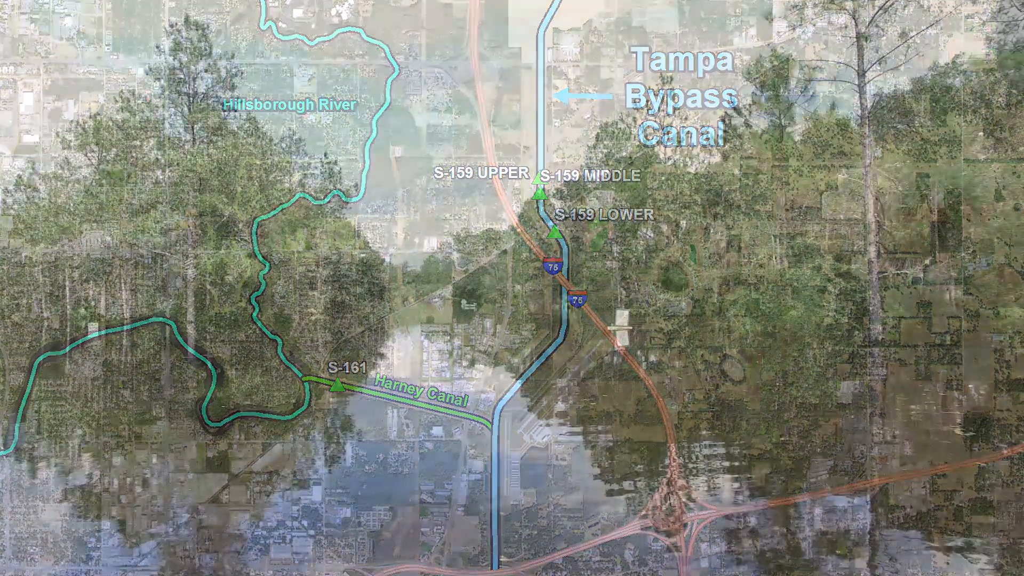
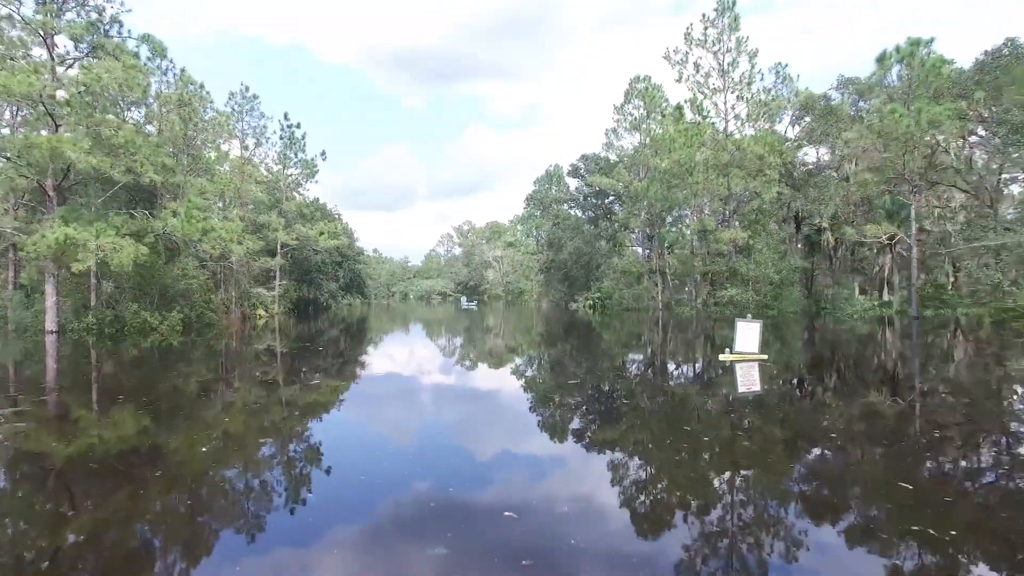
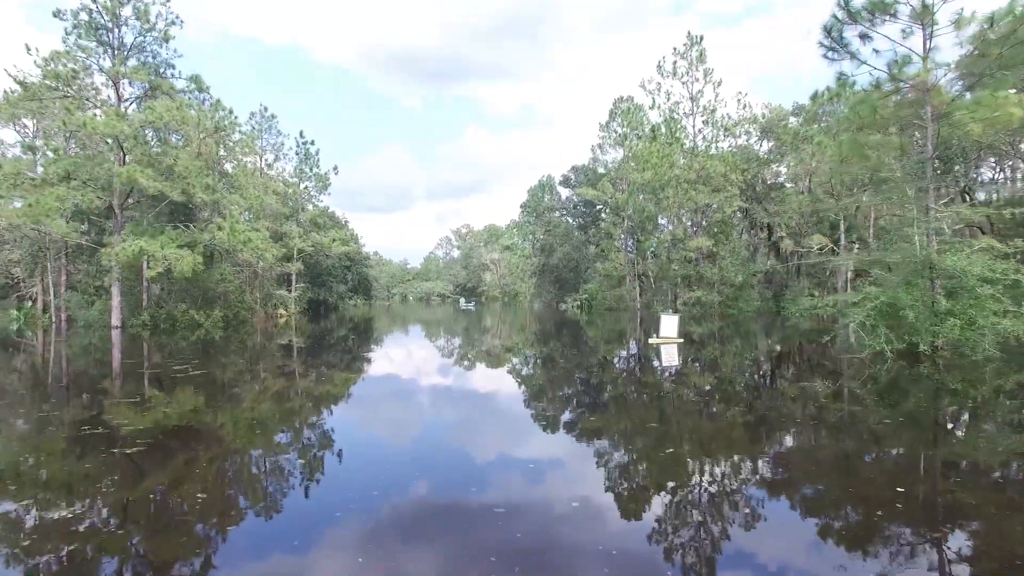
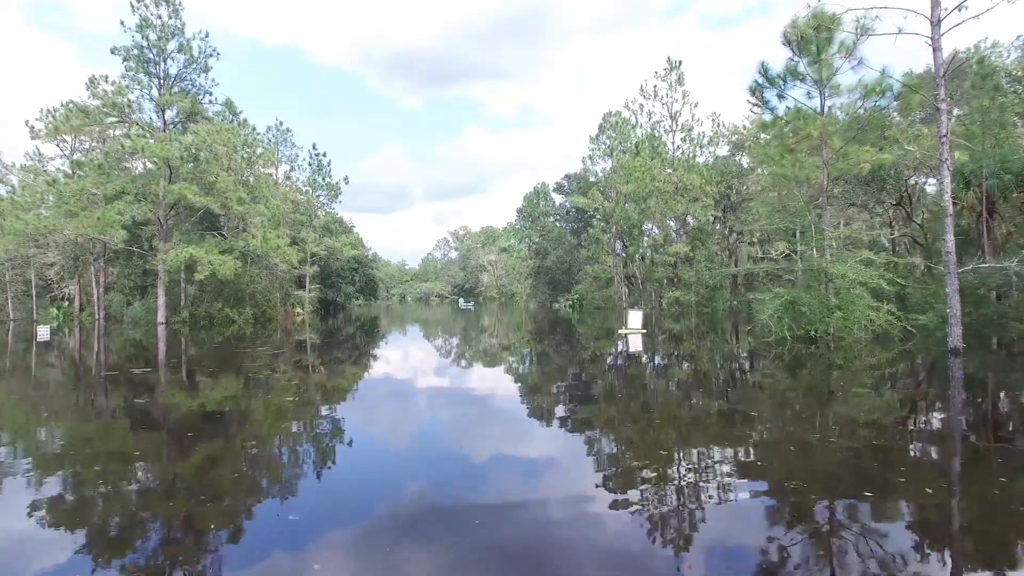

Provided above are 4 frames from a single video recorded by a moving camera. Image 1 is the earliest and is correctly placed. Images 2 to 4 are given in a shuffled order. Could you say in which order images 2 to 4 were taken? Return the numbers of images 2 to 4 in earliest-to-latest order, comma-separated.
4, 3, 2
